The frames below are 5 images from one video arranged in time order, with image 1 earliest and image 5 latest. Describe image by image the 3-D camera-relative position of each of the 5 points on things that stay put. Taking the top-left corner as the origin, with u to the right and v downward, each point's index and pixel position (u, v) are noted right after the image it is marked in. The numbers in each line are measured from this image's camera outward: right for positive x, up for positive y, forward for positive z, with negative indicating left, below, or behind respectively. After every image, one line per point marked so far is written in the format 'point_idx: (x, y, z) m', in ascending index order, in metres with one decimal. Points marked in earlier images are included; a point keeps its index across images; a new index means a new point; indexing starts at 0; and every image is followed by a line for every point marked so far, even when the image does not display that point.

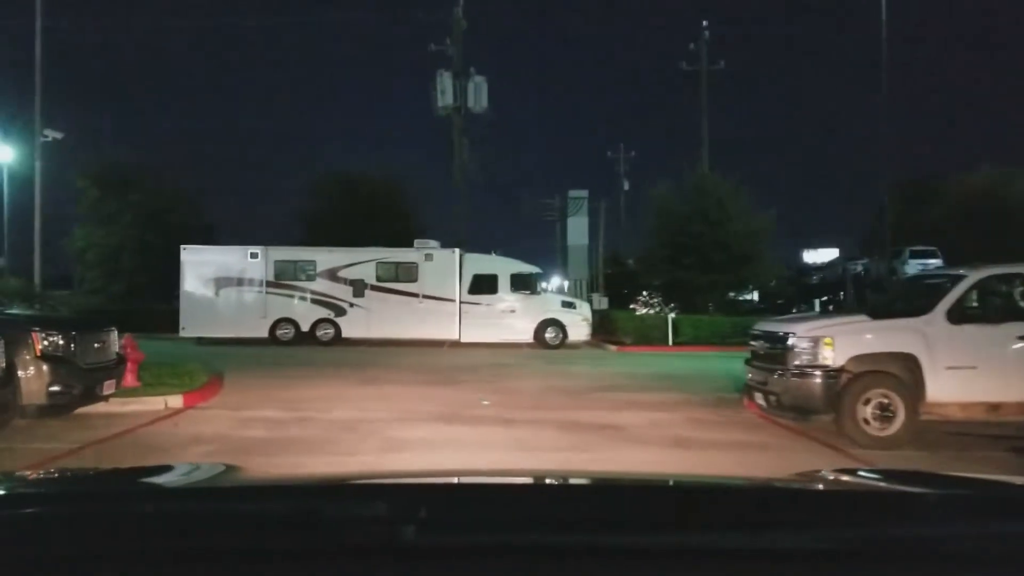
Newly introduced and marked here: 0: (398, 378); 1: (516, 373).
0: (-2.2, -1.7, +18.1) m
1: (+0.1, -1.8, +19.7) m
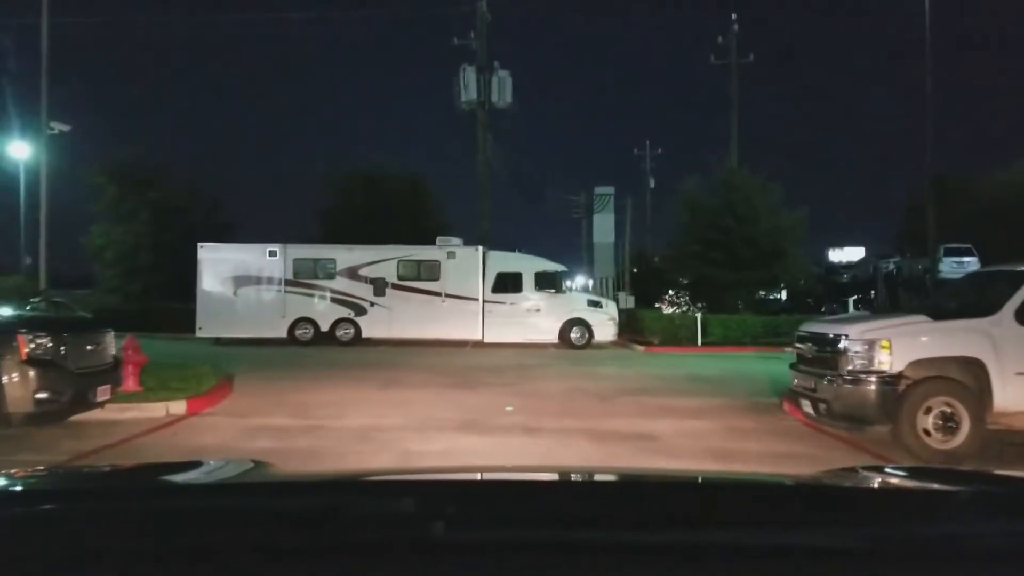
0: (-1.8, -1.7, +17.4) m
1: (+0.6, -1.8, +18.9) m
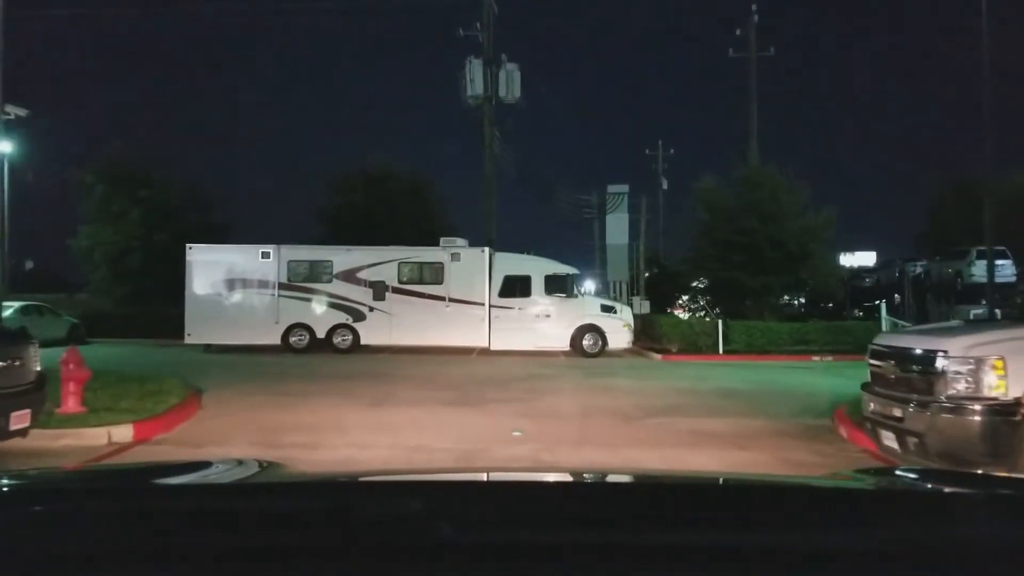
0: (-1.6, -1.8, +15.6) m
1: (+0.7, -1.9, +17.1) m
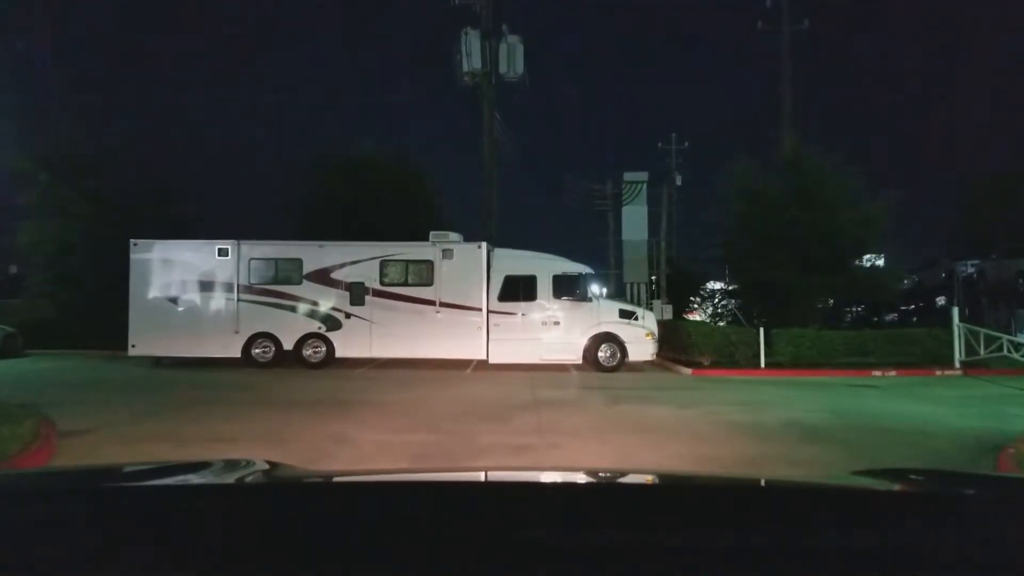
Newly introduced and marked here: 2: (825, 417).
0: (-1.6, -1.8, +11.5) m
1: (+0.7, -1.9, +13.0) m
2: (+4.7, -1.9, +14.1) m
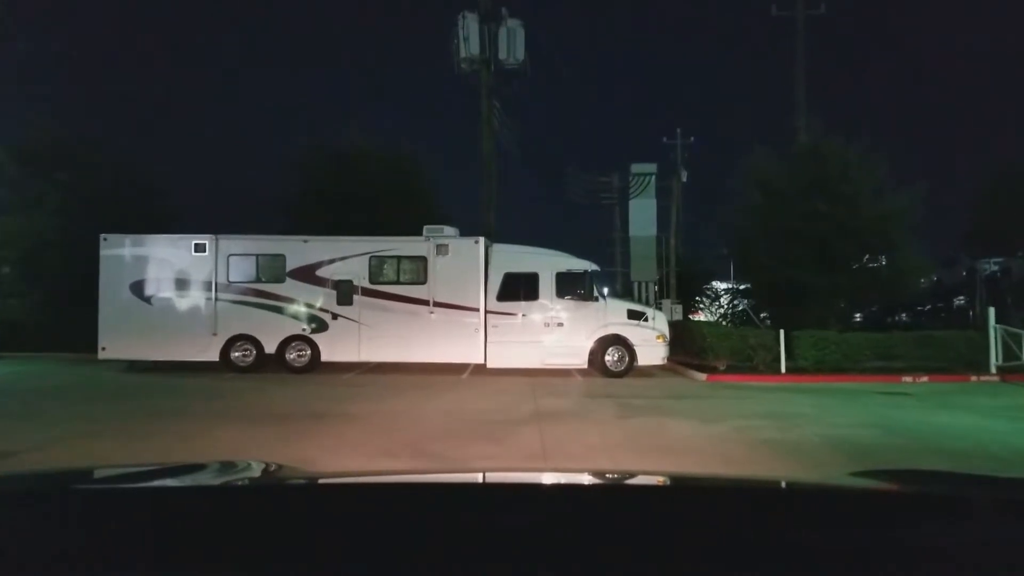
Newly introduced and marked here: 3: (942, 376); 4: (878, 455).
0: (-1.6, -1.8, +9.8) m
1: (+0.7, -1.8, +11.3) m
2: (+4.7, -1.9, +12.4) m
3: (+9.2, -1.9, +19.8) m
4: (+4.3, -1.9, +10.7) m
